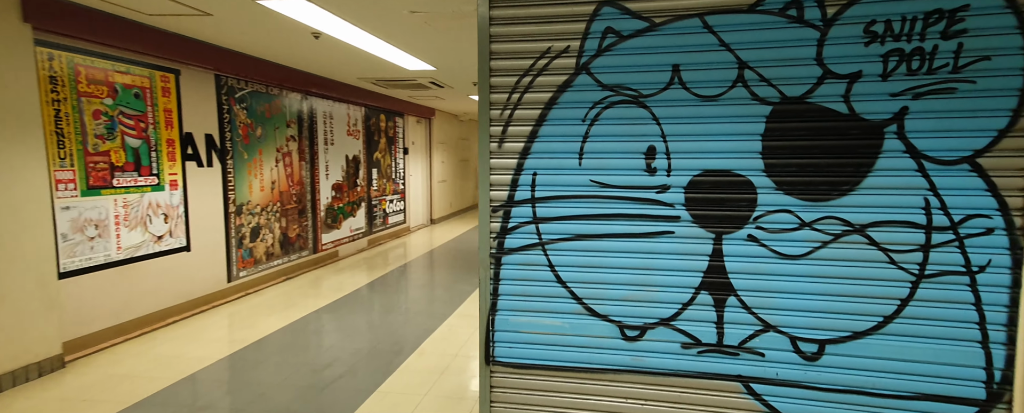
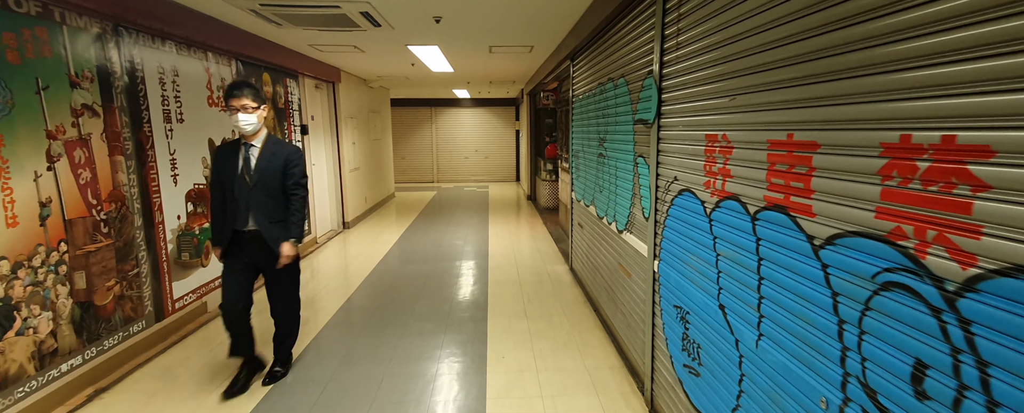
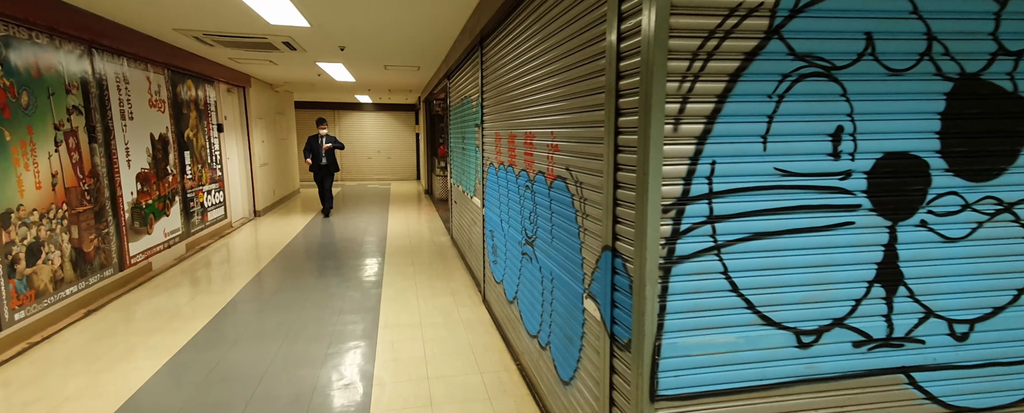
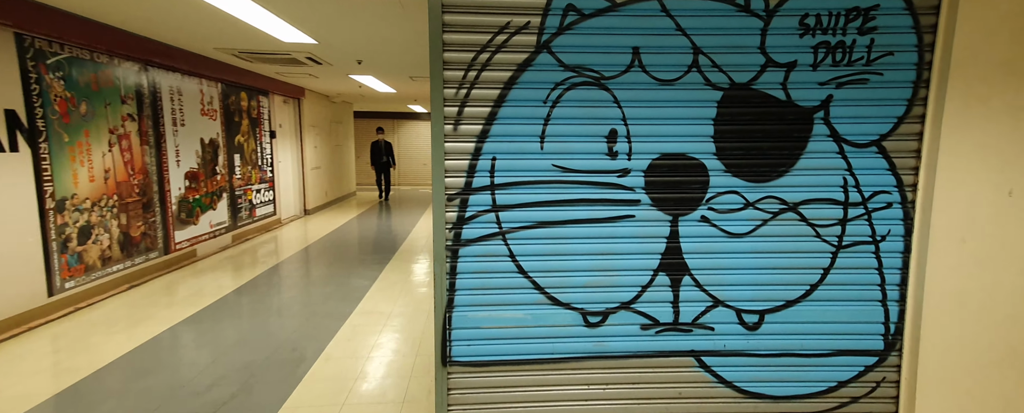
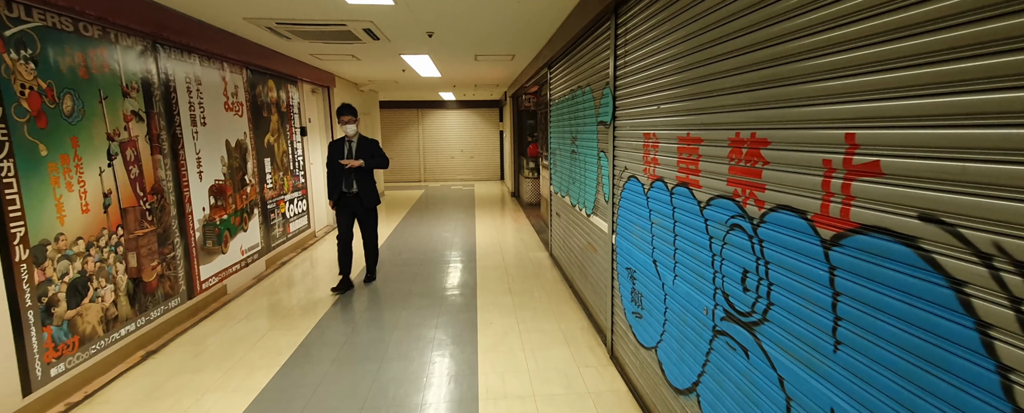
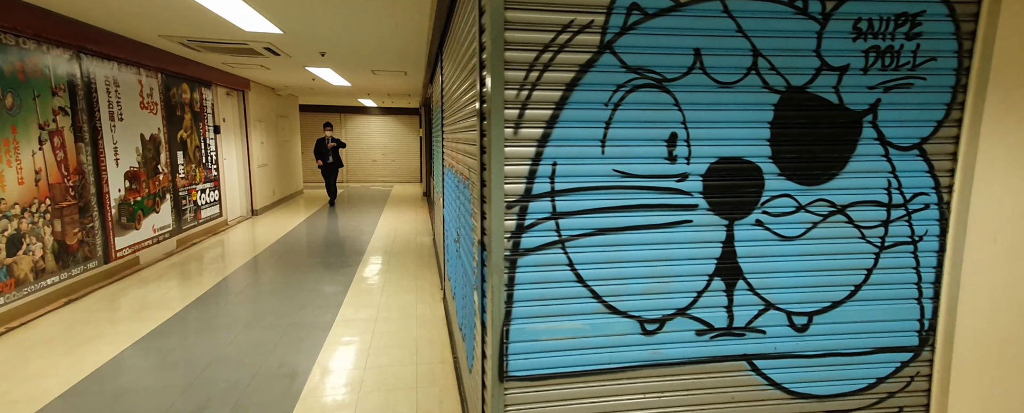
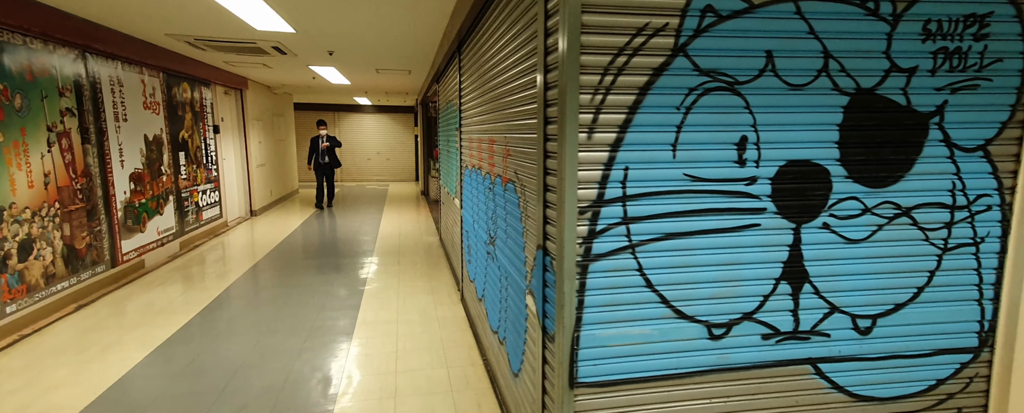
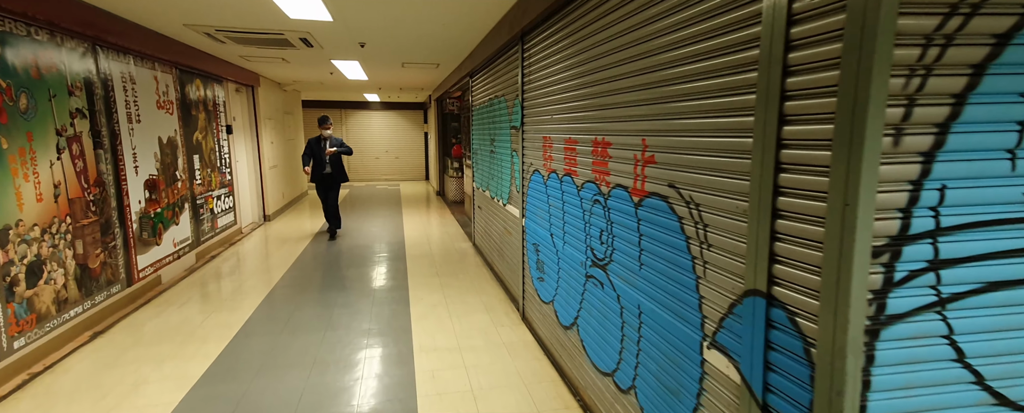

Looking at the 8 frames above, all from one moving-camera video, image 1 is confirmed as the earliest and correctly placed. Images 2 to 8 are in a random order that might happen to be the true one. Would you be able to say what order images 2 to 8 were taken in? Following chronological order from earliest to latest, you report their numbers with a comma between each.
4, 6, 7, 3, 8, 5, 2
